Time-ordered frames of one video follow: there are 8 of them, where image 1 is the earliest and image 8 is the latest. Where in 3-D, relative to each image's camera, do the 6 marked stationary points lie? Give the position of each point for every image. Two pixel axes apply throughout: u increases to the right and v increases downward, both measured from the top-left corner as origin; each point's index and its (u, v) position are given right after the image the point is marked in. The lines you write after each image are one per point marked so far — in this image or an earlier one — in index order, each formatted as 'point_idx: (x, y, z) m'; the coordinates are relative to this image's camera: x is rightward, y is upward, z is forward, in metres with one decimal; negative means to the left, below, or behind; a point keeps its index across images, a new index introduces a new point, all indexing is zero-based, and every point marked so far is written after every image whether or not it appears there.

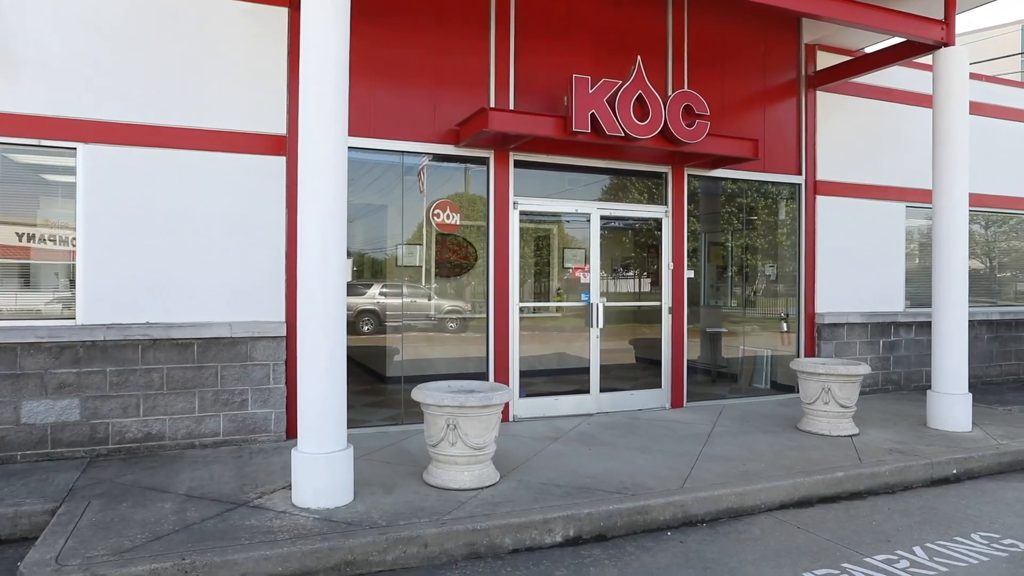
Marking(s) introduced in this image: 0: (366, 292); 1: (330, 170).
0: (-1.4, 0.0, +6.8) m
1: (-1.1, +0.7, +4.4) m
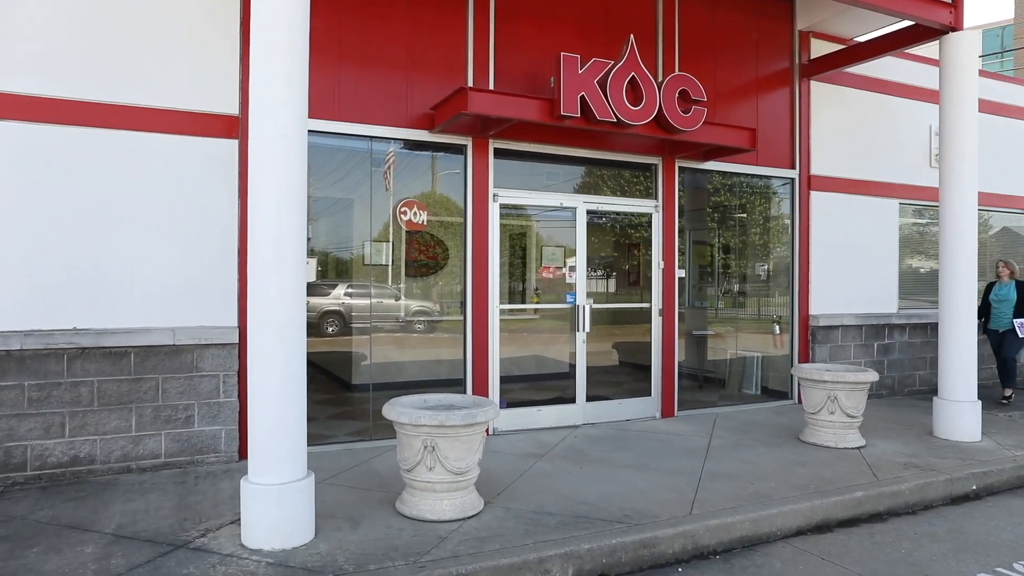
0: (-1.6, 0.0, +6.2) m
1: (-1.2, +0.7, +3.8) m
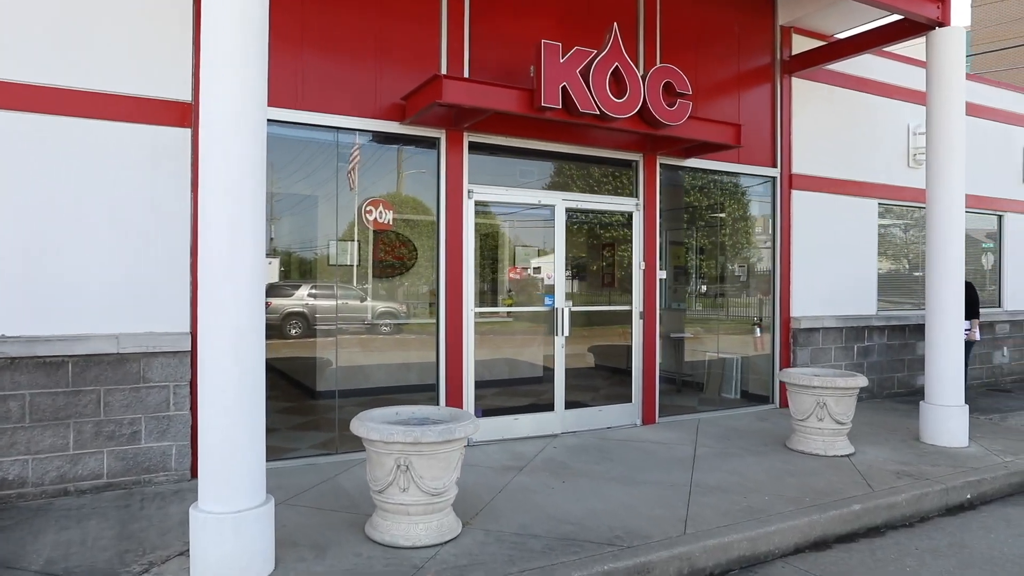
0: (-1.8, 0.0, +5.7) m
1: (-1.3, +0.7, +3.4) m
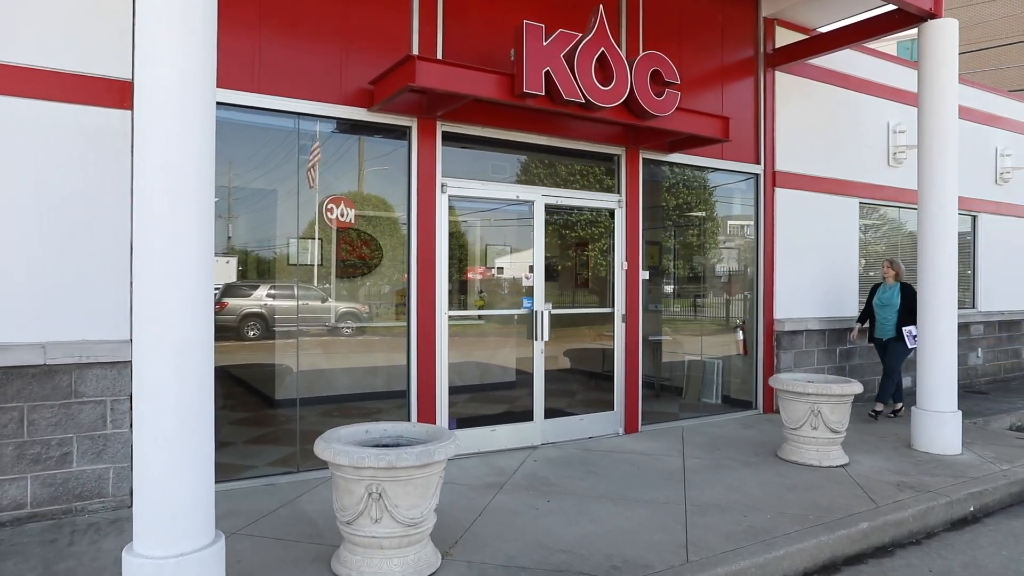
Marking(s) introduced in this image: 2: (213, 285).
0: (-1.9, 0.0, +5.2) m
1: (-1.3, +0.7, +2.9) m
2: (-1.2, 0.0, +2.9) m
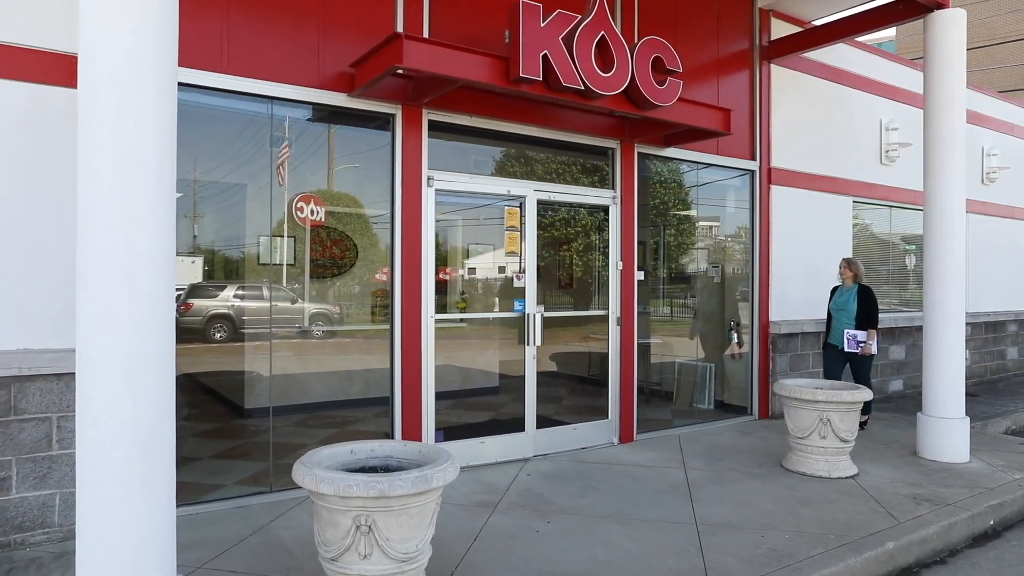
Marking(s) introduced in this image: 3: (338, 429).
0: (-2.0, 0.0, +4.8) m
1: (-1.3, +0.7, +2.4) m
2: (-1.2, 0.0, +2.5) m
3: (-1.3, -1.0, +5.2) m
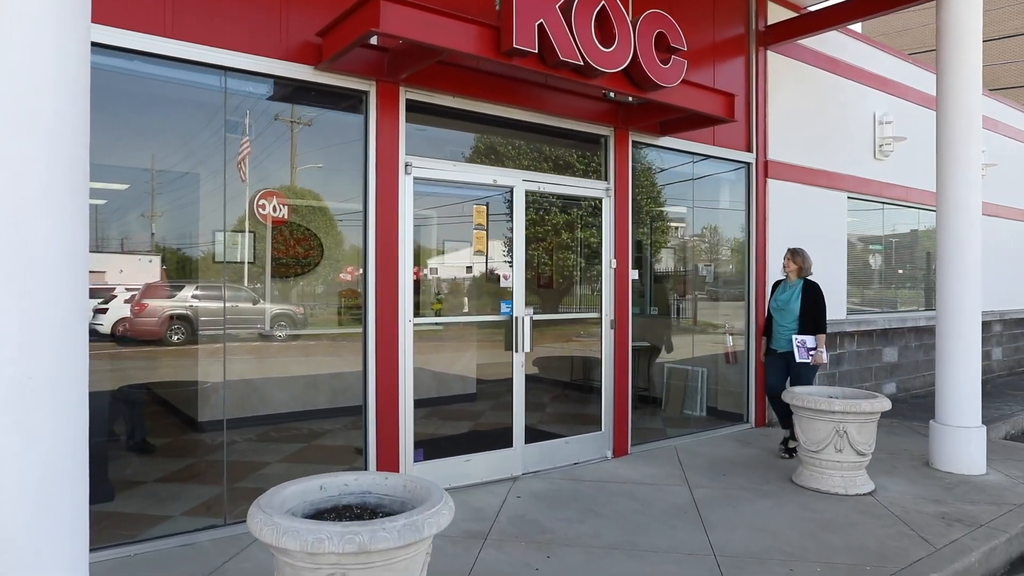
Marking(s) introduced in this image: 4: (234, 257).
0: (-2.0, 0.0, +4.1) m
1: (-1.2, +0.7, +1.8) m
2: (-1.1, 0.0, +1.9) m
3: (-1.4, -1.0, +4.6) m
4: (-1.7, +0.2, +4.3) m
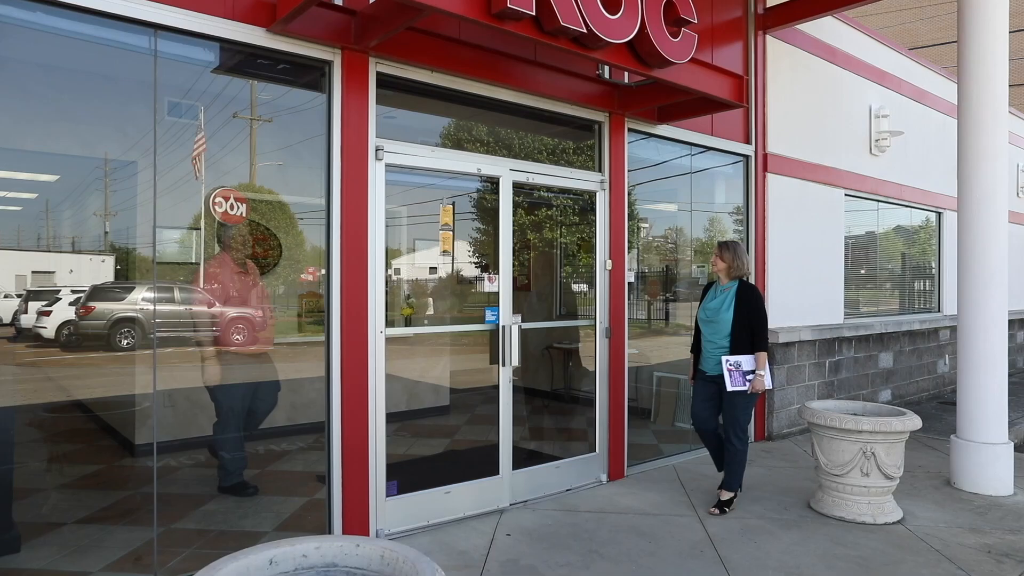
0: (-2.1, -0.1, +3.4) m
1: (-1.1, +0.7, +1.1) m
2: (-1.1, 0.0, +1.2) m
3: (-1.4, -1.1, +3.9) m
4: (-1.7, +0.2, +3.6) m
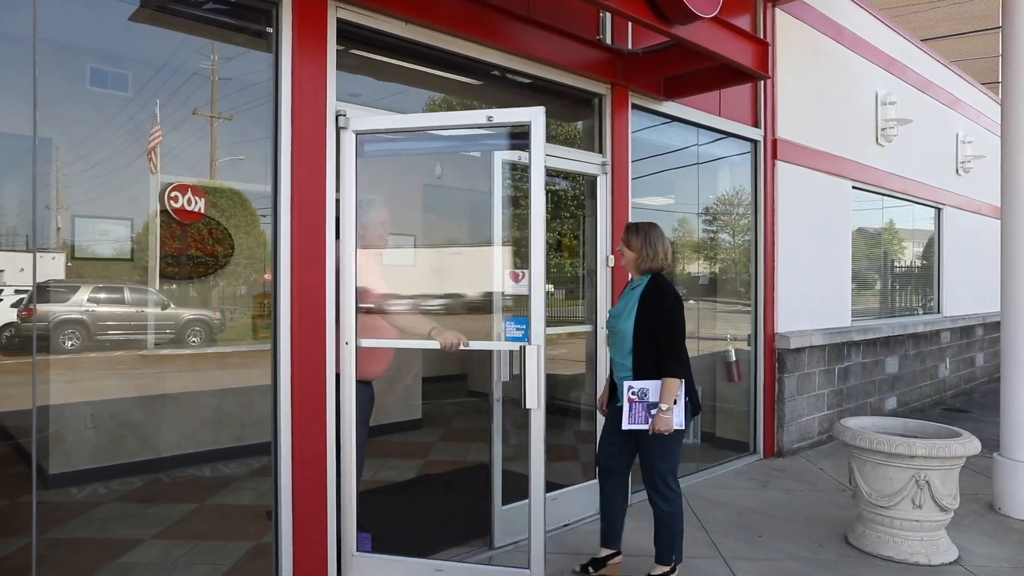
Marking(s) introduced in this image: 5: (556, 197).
0: (-2.1, -0.1, +2.6) m
1: (-1.0, +0.7, +0.3) m
2: (-1.0, 0.0, +0.4) m
3: (-1.4, -1.1, +3.1) m
4: (-1.7, +0.2, +2.8) m
5: (+0.2, +0.6, +4.3) m
